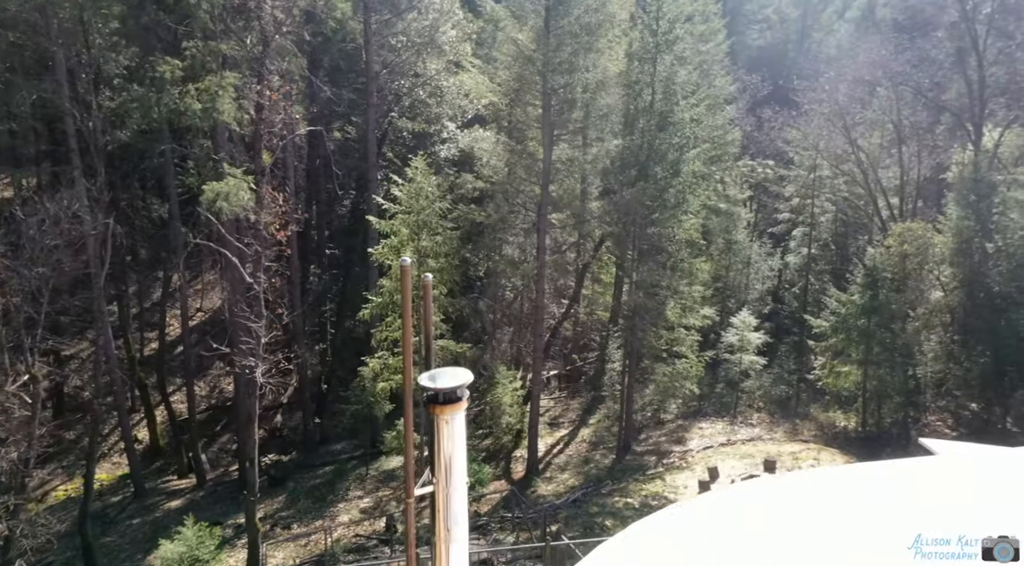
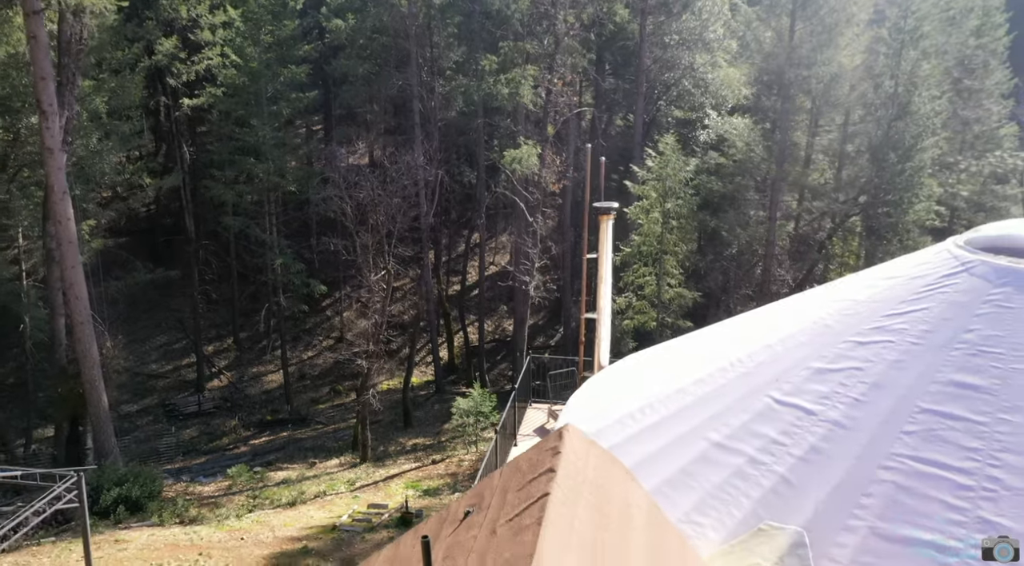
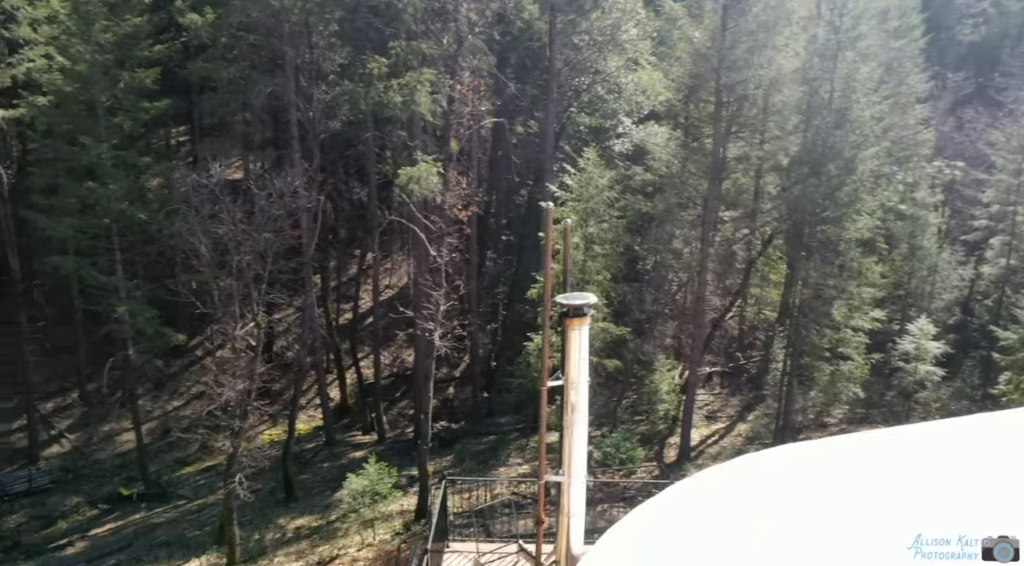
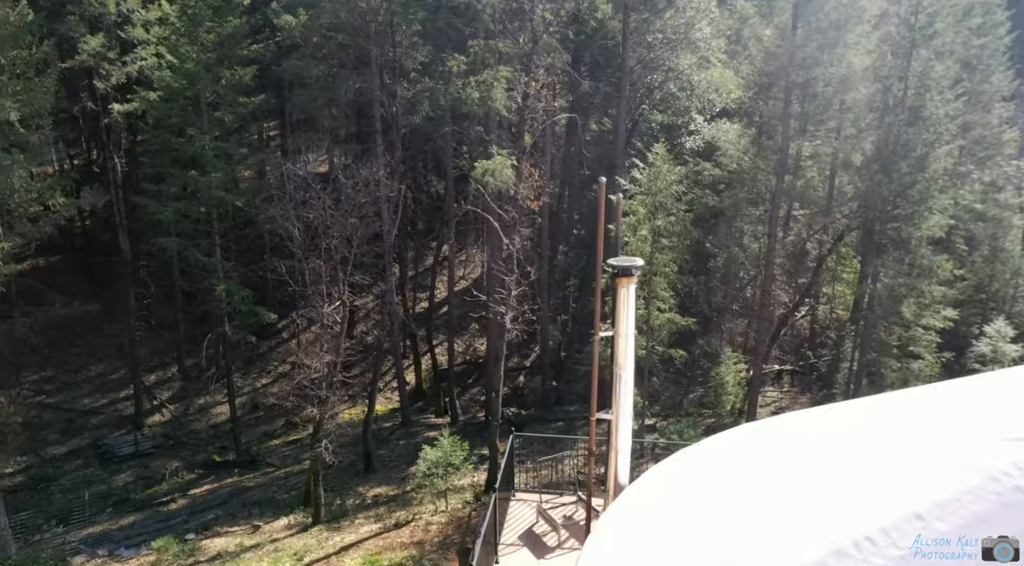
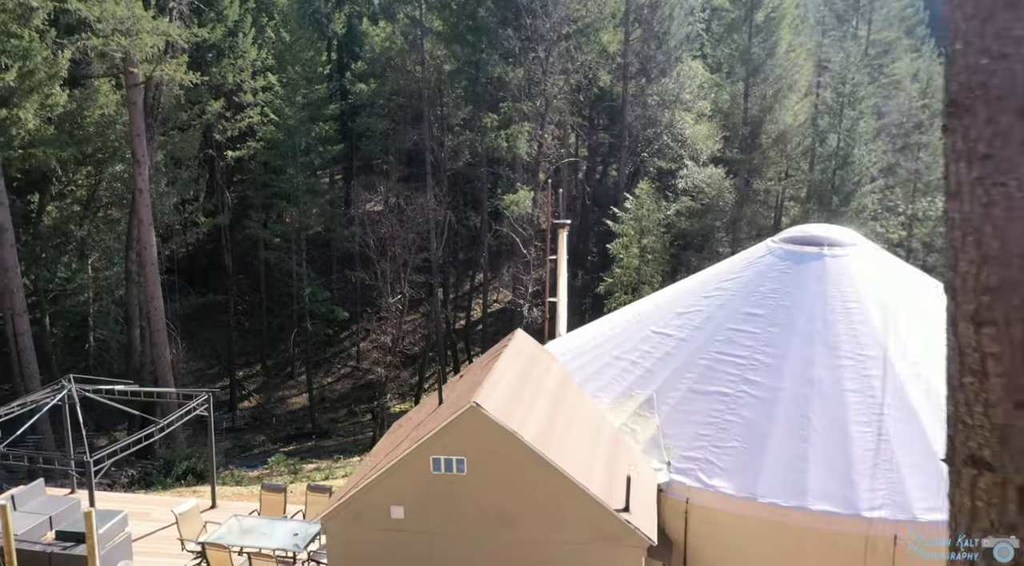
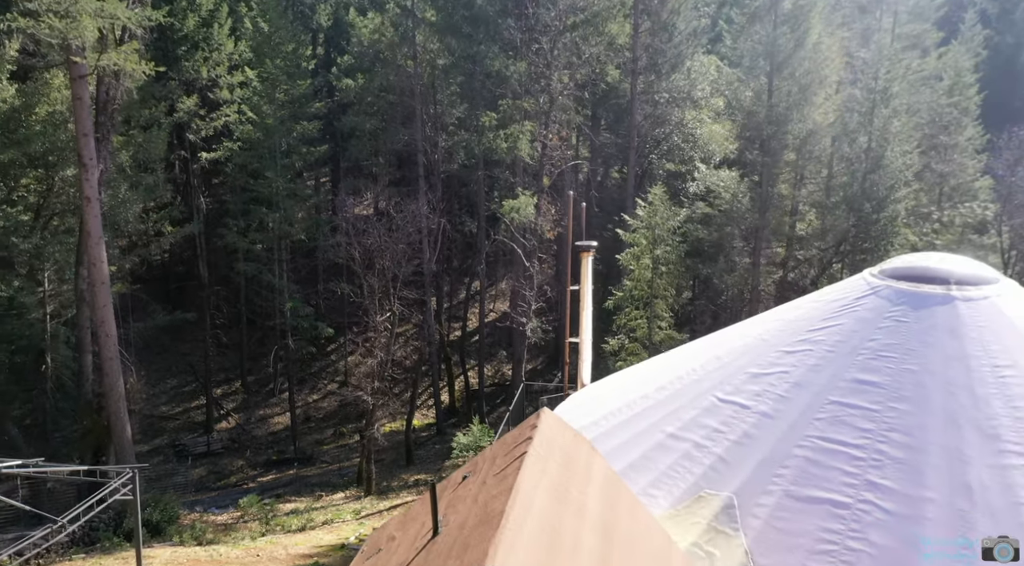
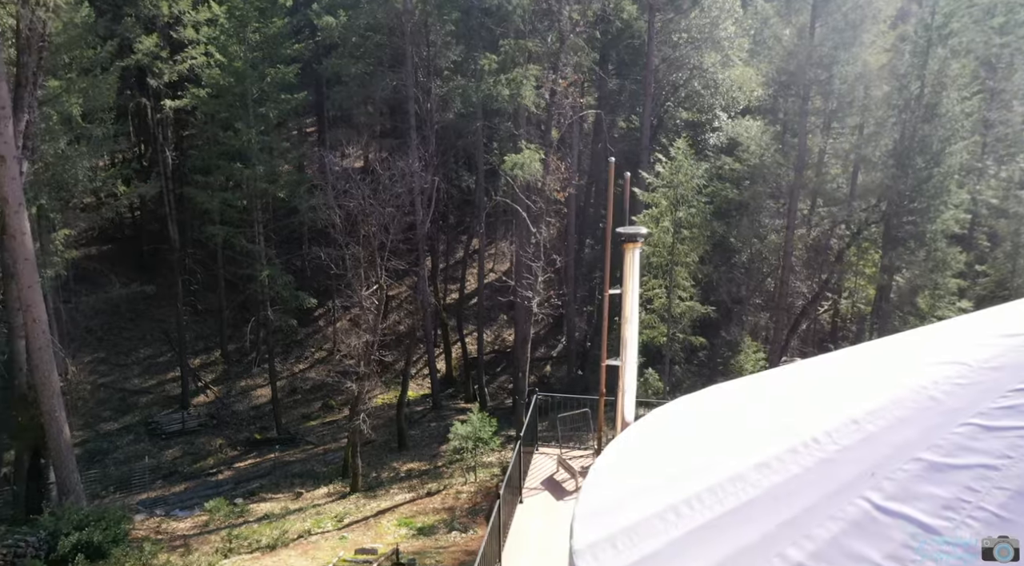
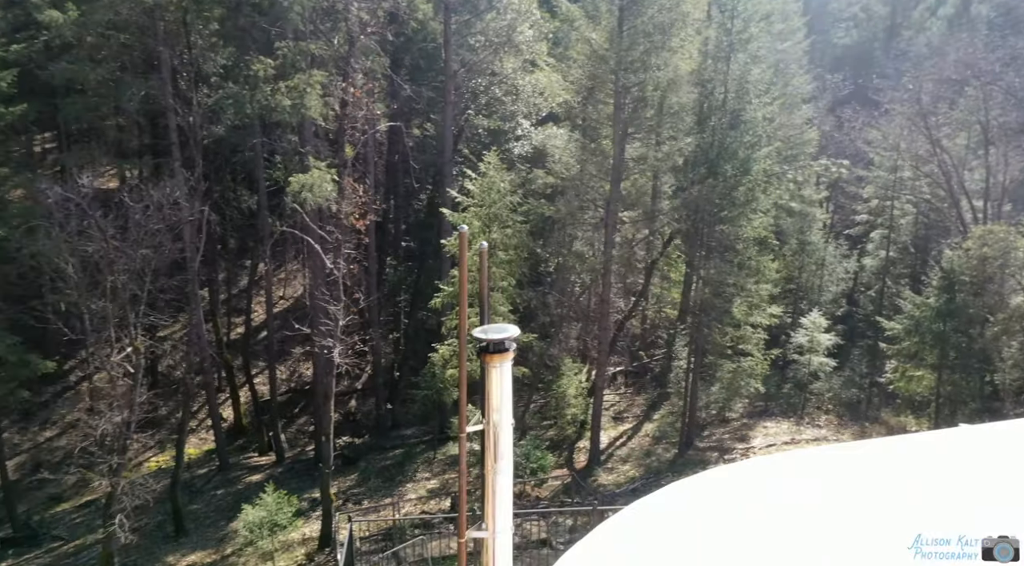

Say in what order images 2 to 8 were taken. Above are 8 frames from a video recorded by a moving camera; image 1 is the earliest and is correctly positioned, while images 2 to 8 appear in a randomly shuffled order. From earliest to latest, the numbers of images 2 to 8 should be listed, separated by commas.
8, 3, 4, 7, 2, 6, 5
